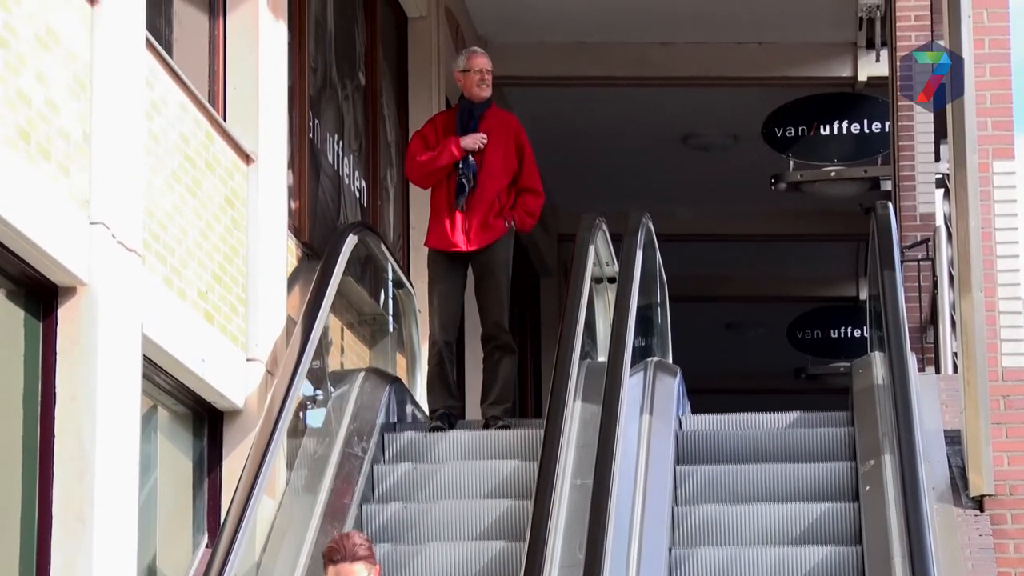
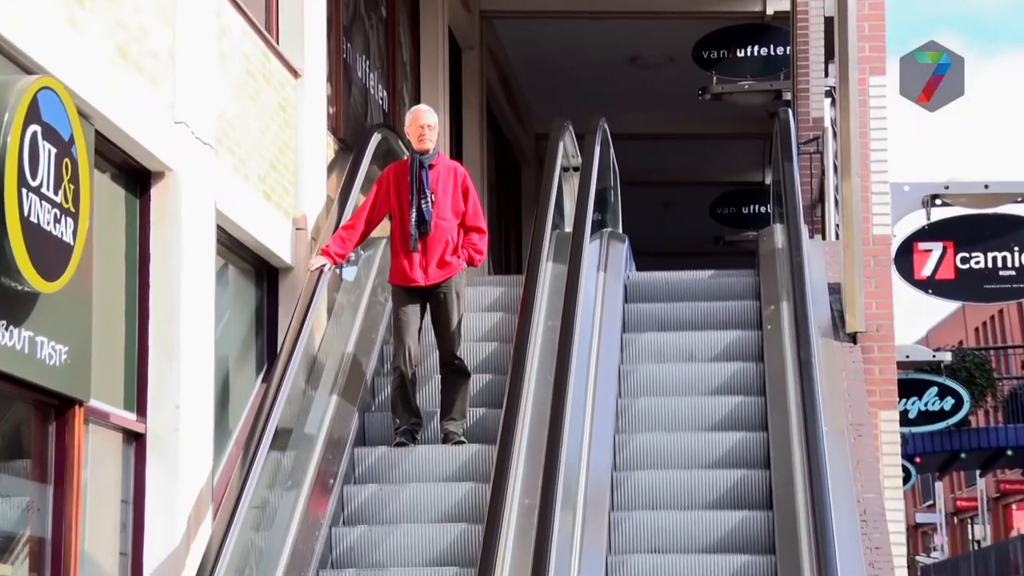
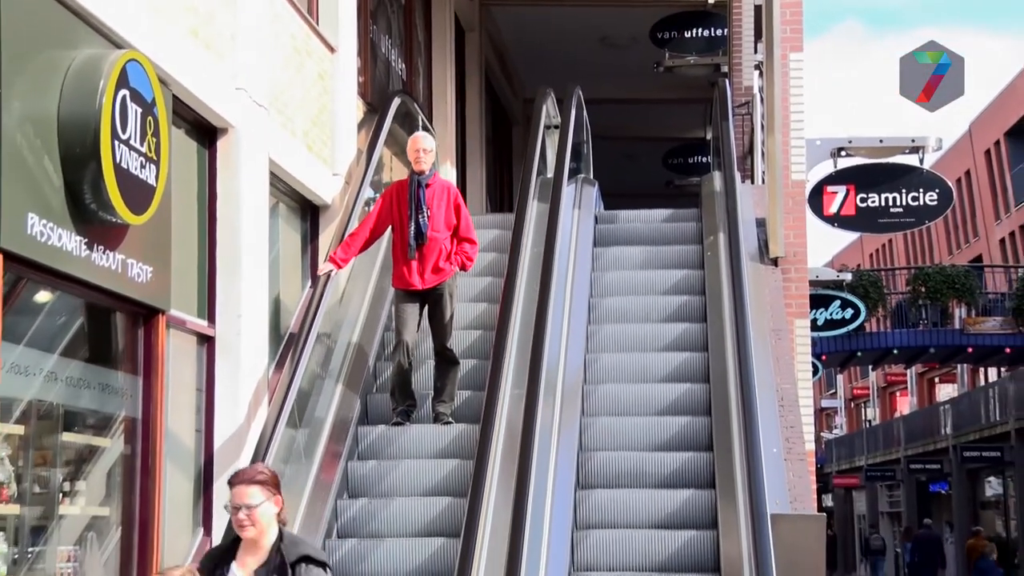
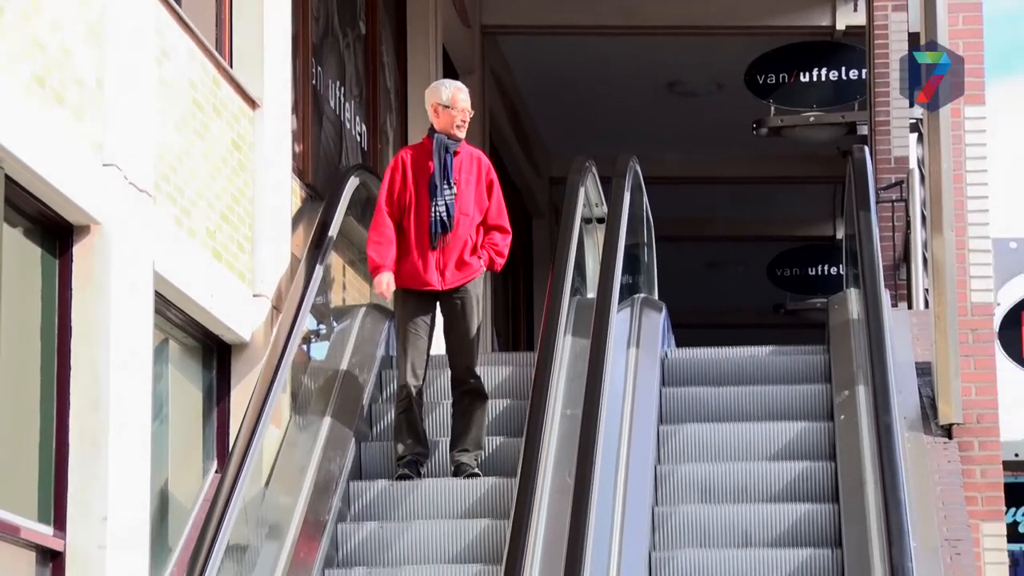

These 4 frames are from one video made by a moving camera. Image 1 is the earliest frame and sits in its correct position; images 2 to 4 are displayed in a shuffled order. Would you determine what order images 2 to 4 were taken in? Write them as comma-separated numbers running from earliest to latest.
4, 2, 3
